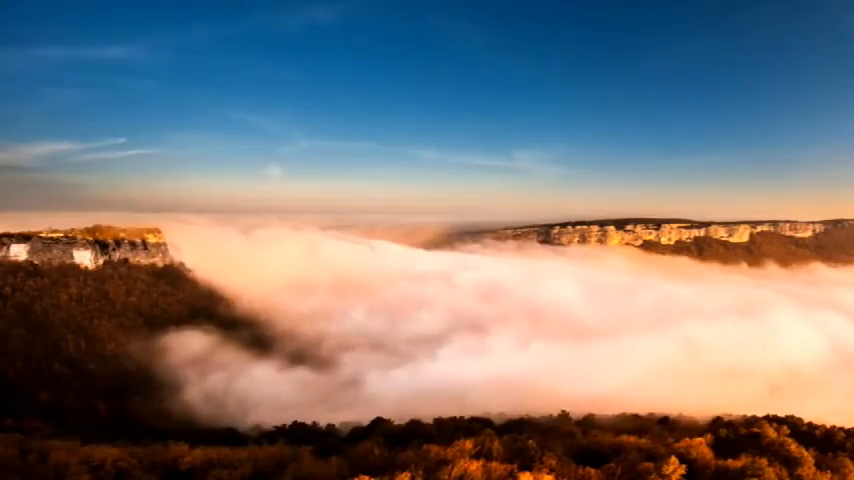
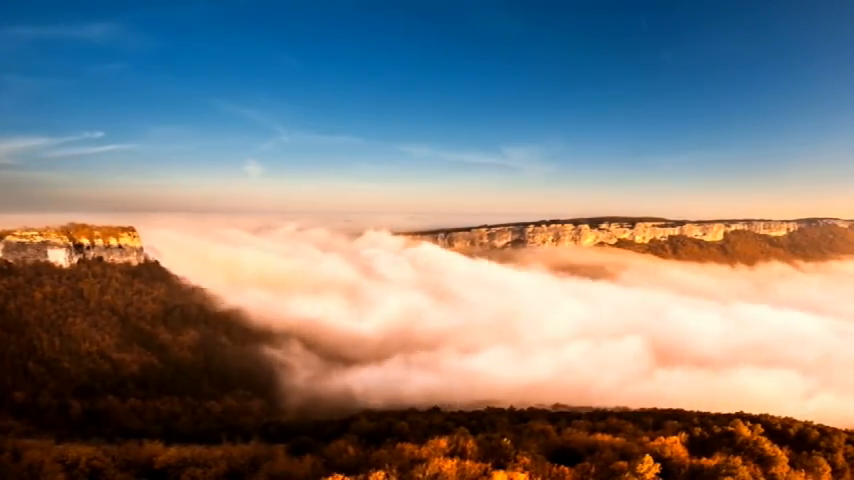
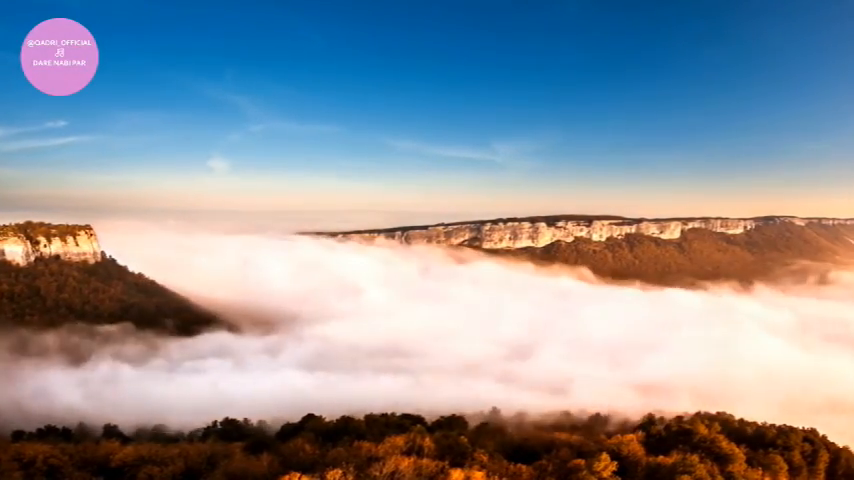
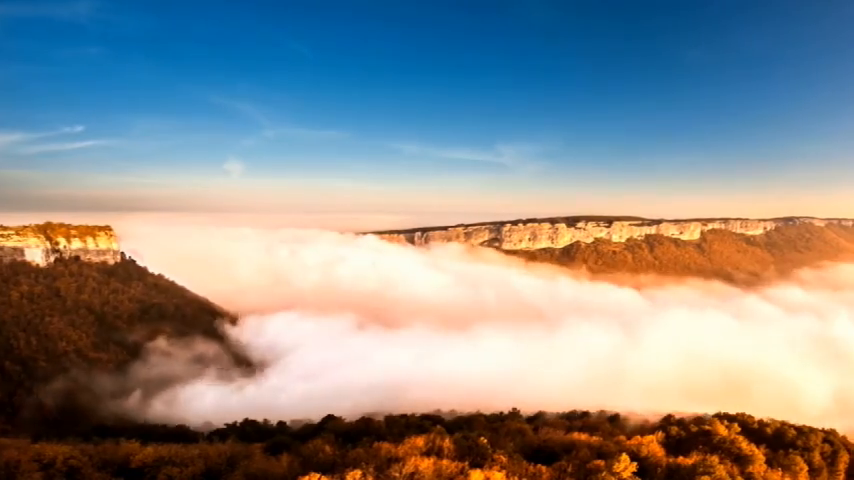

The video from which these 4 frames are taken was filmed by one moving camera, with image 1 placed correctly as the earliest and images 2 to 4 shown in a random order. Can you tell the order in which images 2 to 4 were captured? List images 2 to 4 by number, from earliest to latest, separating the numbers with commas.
2, 4, 3
